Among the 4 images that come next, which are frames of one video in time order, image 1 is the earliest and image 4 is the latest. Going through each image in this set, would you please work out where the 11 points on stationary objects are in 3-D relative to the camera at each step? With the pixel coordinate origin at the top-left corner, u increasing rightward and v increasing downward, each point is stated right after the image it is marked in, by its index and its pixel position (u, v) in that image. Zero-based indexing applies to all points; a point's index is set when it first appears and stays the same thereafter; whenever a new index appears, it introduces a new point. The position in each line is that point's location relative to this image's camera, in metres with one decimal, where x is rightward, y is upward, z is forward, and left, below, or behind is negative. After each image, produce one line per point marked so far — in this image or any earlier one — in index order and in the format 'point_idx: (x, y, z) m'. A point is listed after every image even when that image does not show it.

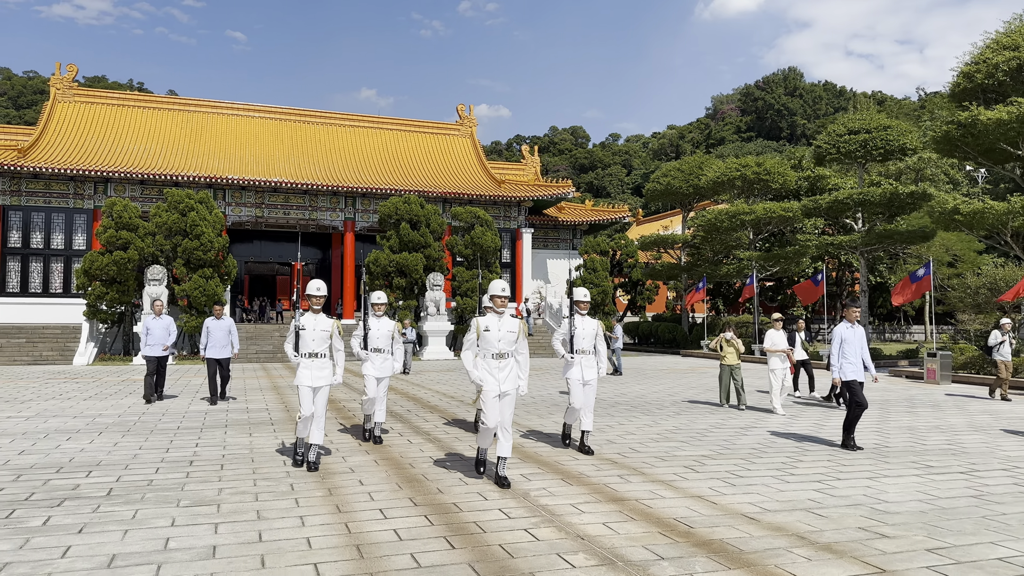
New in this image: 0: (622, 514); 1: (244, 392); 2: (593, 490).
0: (+0.7, -1.5, +4.7) m
1: (-4.4, -1.7, +11.6) m
2: (+0.6, -1.6, +5.3) m
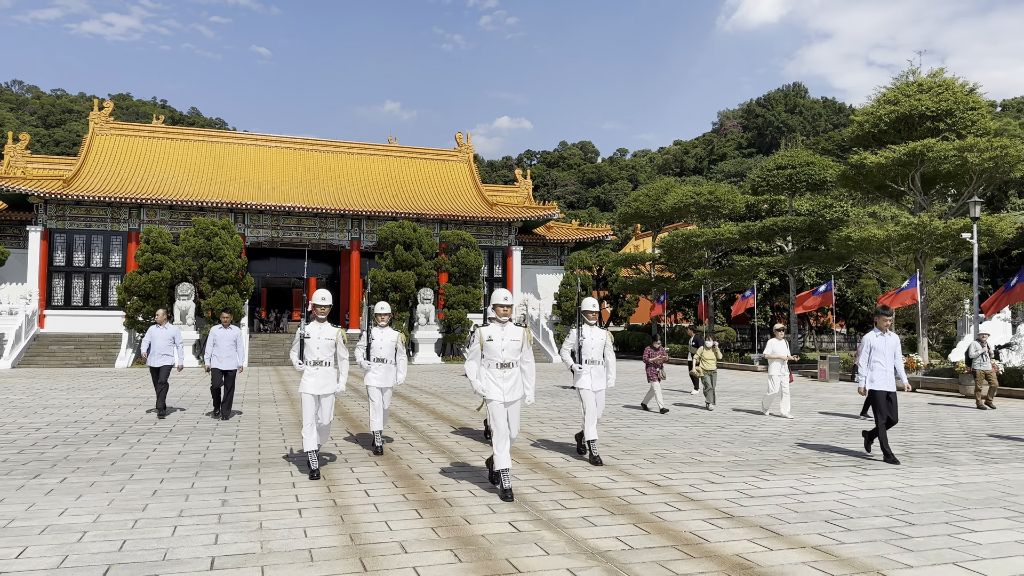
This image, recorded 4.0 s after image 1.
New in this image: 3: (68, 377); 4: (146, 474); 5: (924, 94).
0: (-0.3, -1.7, +7.6) m
1: (-5.3, -2.1, +14.6) m
2: (-0.4, -1.8, +8.3) m
3: (-11.0, -2.2, +17.4) m
4: (-2.9, -1.5, +5.7) m
5: (+9.9, +4.6, +16.9) m
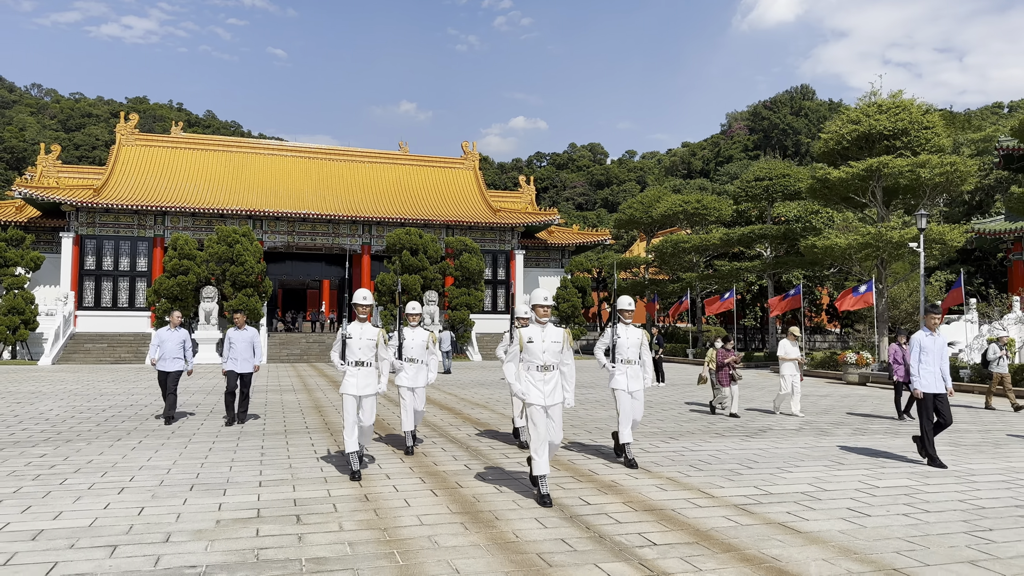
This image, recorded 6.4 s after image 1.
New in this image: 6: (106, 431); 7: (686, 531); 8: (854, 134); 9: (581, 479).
0: (-0.7, -1.8, +9.4) m
1: (-5.4, -2.2, +16.5) m
2: (-0.7, -1.9, +10.0) m
3: (-11.1, -2.3, +19.3) m
4: (-3.3, -1.6, +7.4) m
5: (+9.7, +4.6, +18.4) m
6: (-4.6, -1.6, +8.0) m
7: (+1.0, -1.4, +4.0) m
8: (+9.0, +4.1, +18.6) m
9: (+0.5, -1.5, +5.4) m
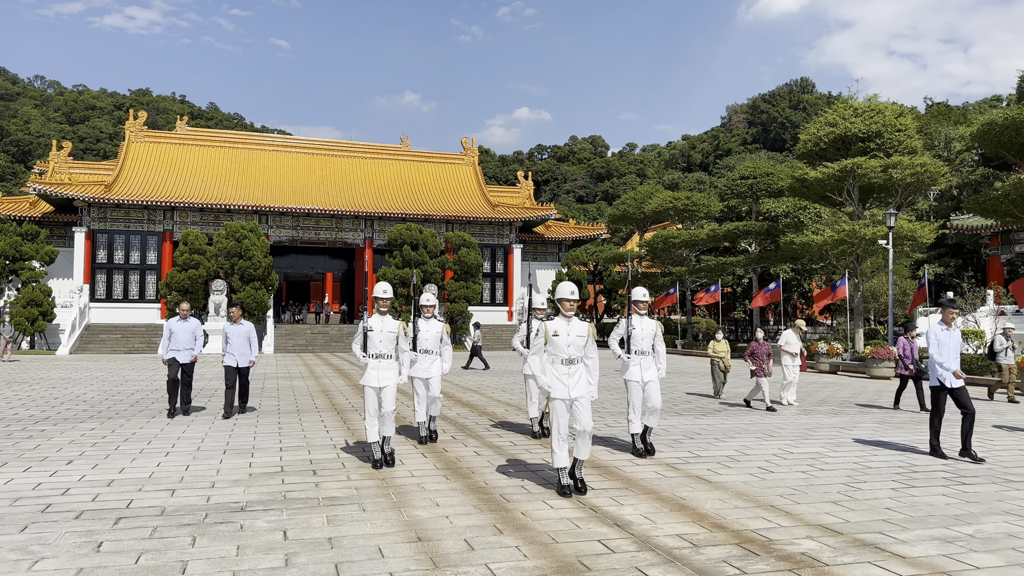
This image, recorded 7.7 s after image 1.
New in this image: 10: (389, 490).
0: (-0.8, -1.8, +10.5) m
1: (-5.6, -2.0, +17.6) m
2: (-0.9, -1.8, +11.1) m
3: (-11.3, -2.1, +20.4) m
4: (-3.5, -1.6, +8.5) m
5: (+9.6, +4.7, +19.4) m
6: (-4.8, -1.6, +9.1) m
7: (+0.8, -1.4, +5.1) m
8: (+8.9, +4.2, +19.6) m
9: (+0.3, -1.5, +6.5) m
10: (-0.8, -1.4, +4.8) m
